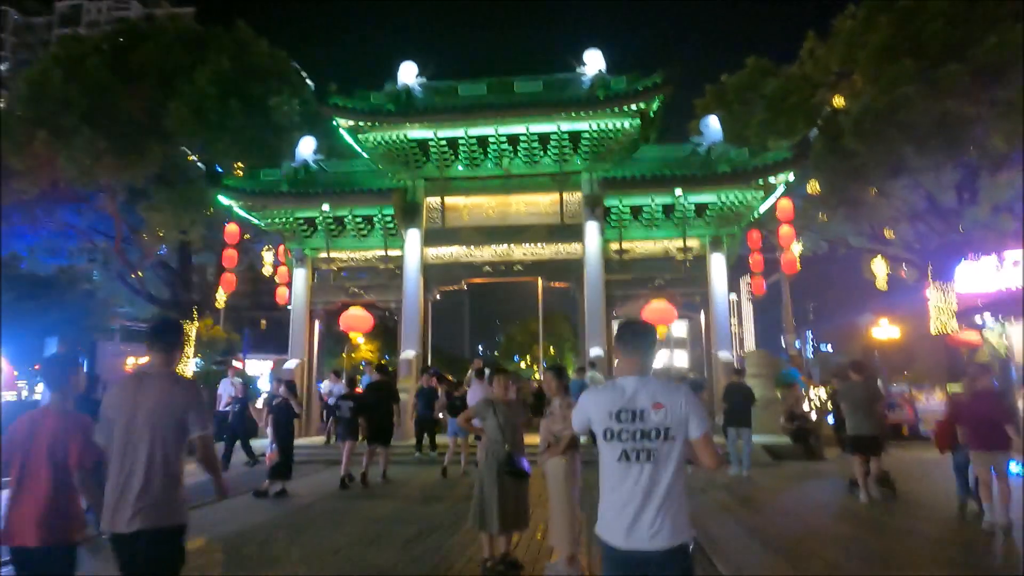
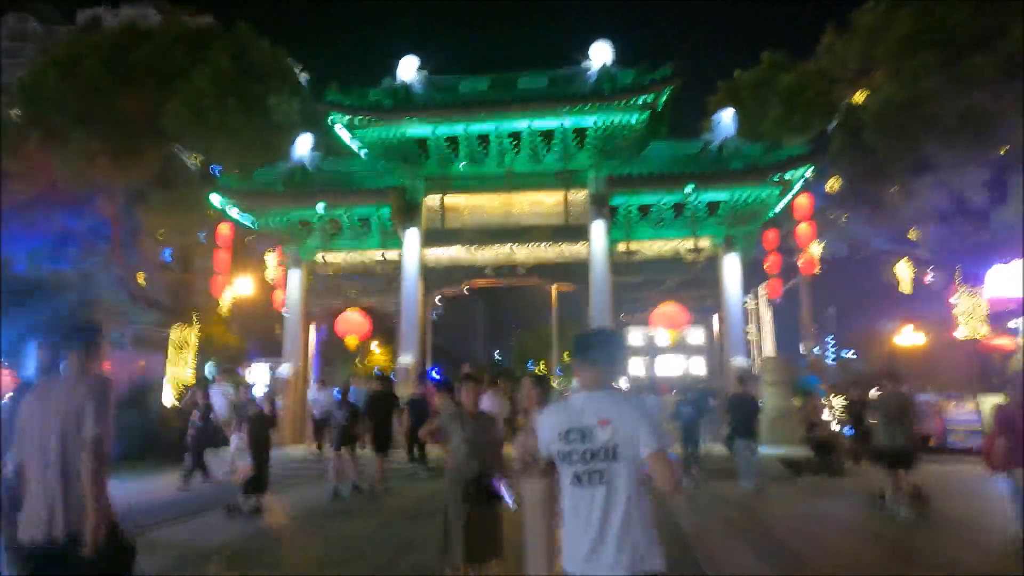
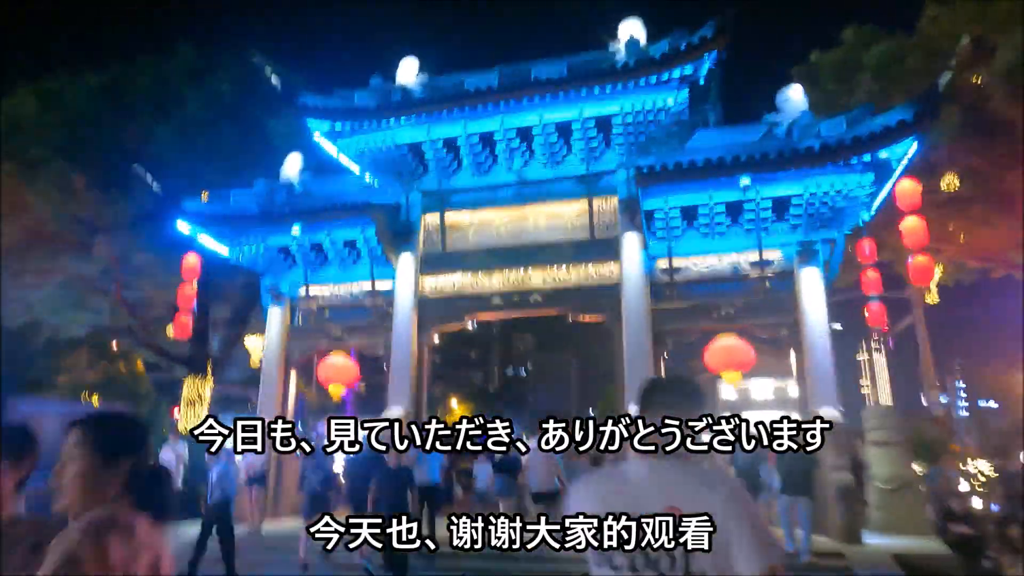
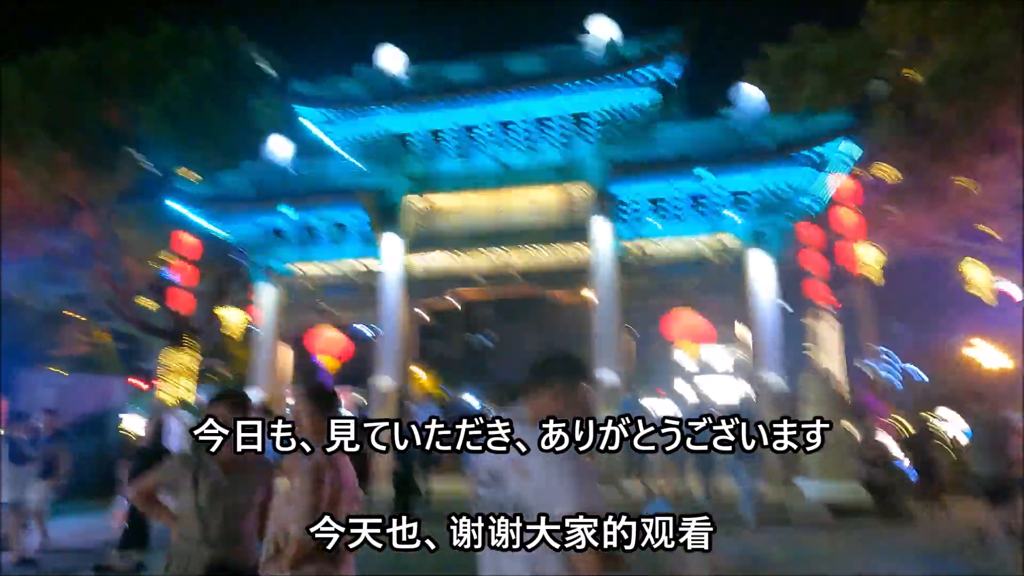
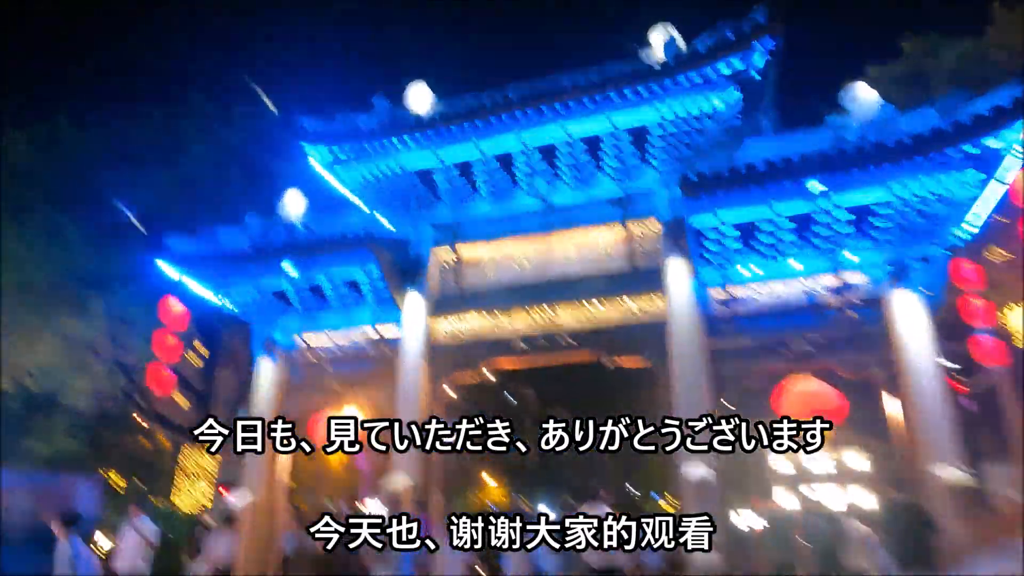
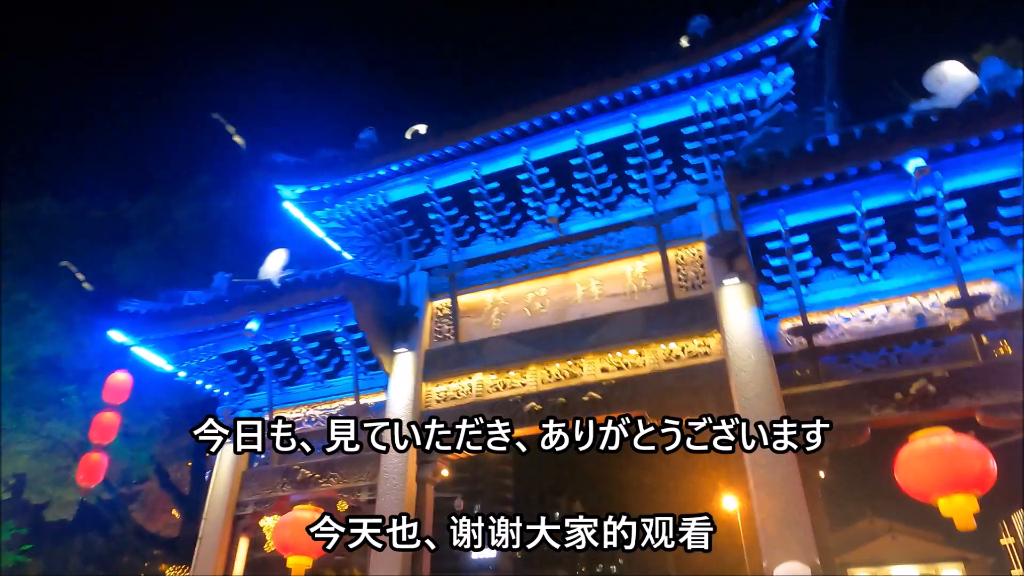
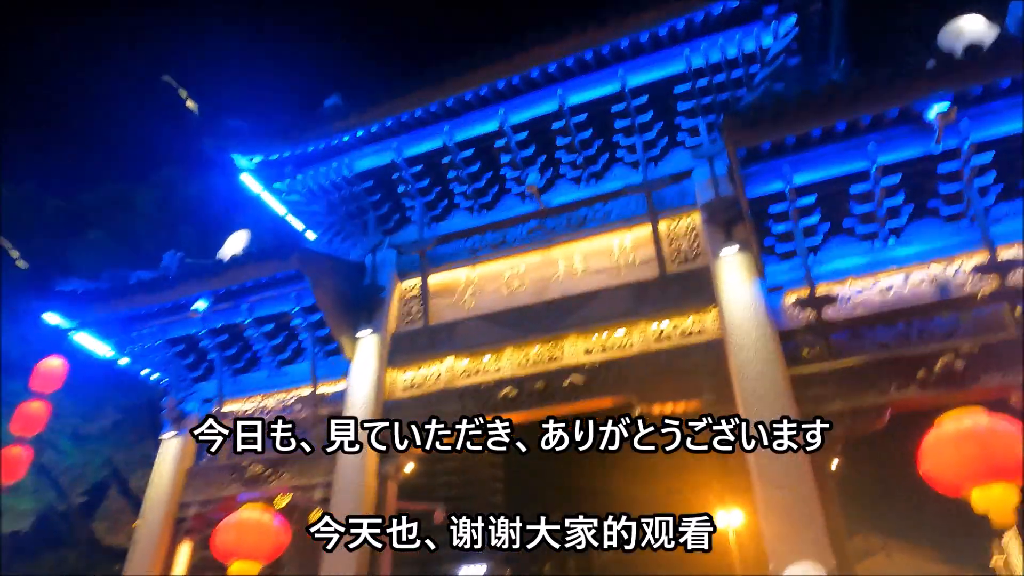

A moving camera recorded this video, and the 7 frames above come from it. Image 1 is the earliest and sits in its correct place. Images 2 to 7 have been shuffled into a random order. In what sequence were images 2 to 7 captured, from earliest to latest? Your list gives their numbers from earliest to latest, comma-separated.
2, 4, 3, 5, 6, 7
